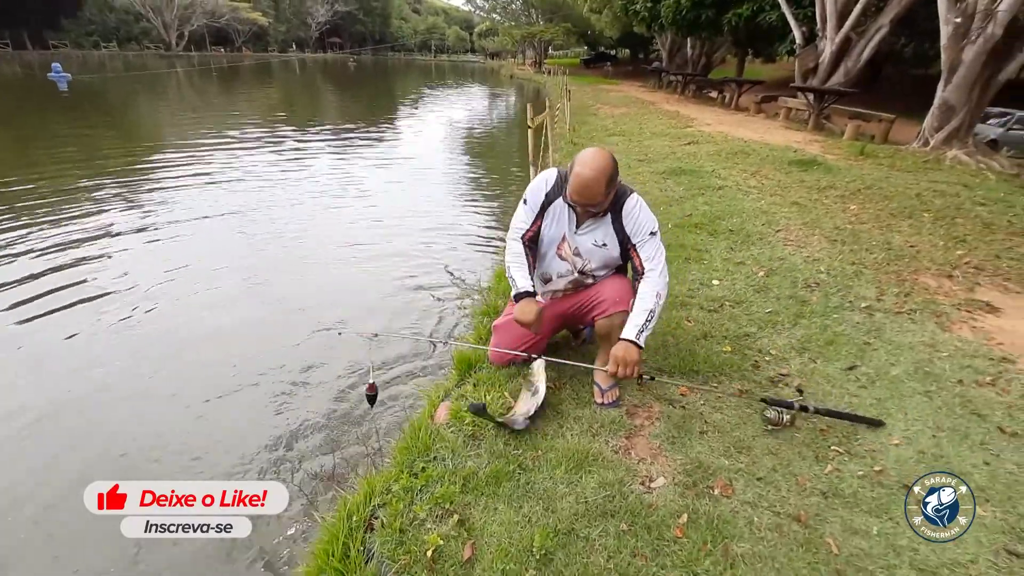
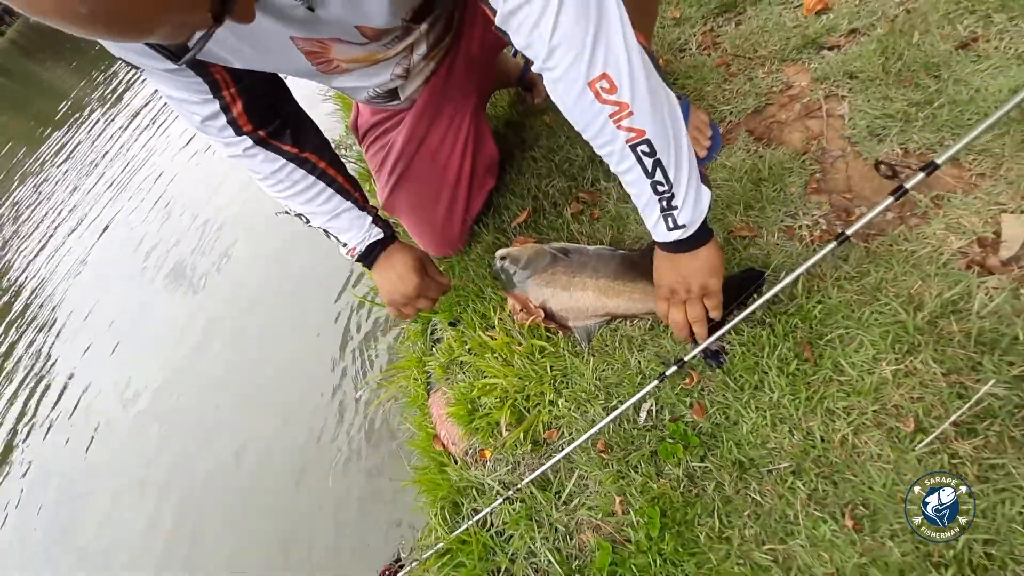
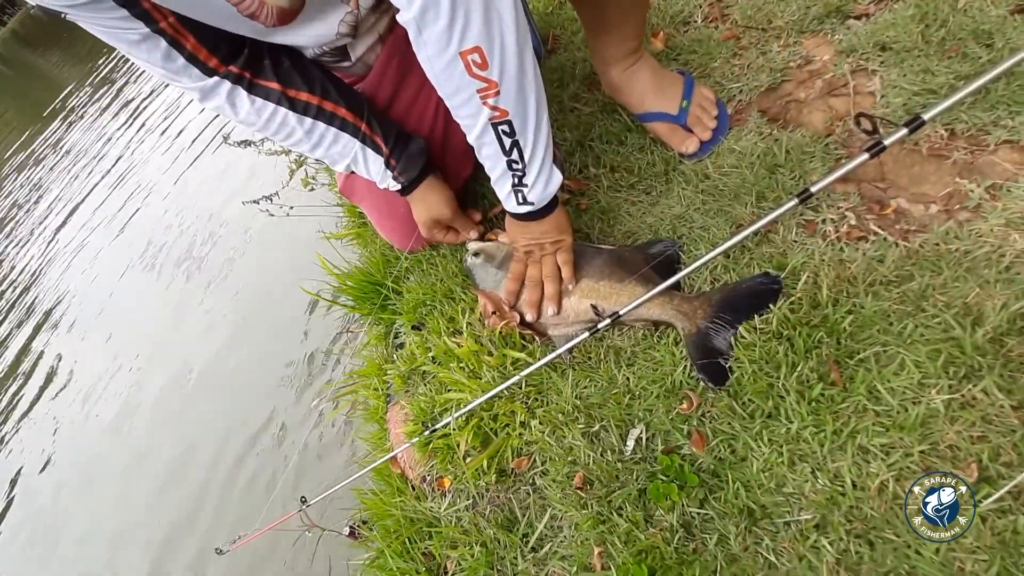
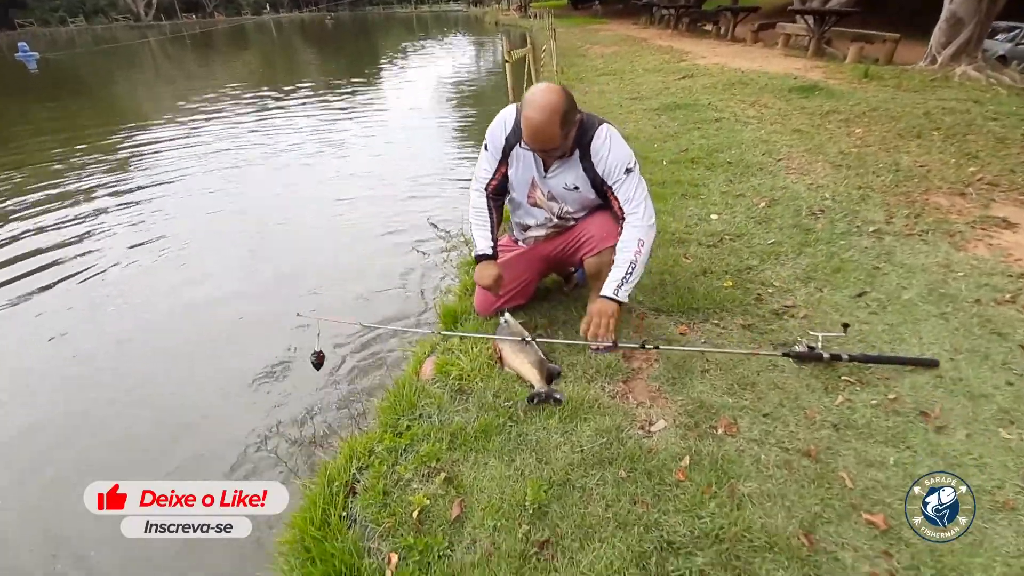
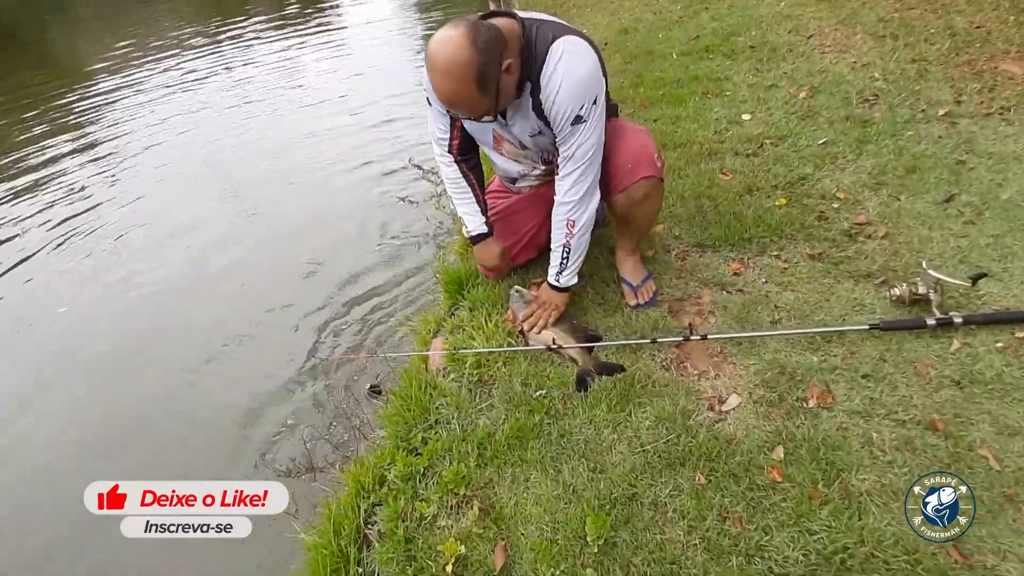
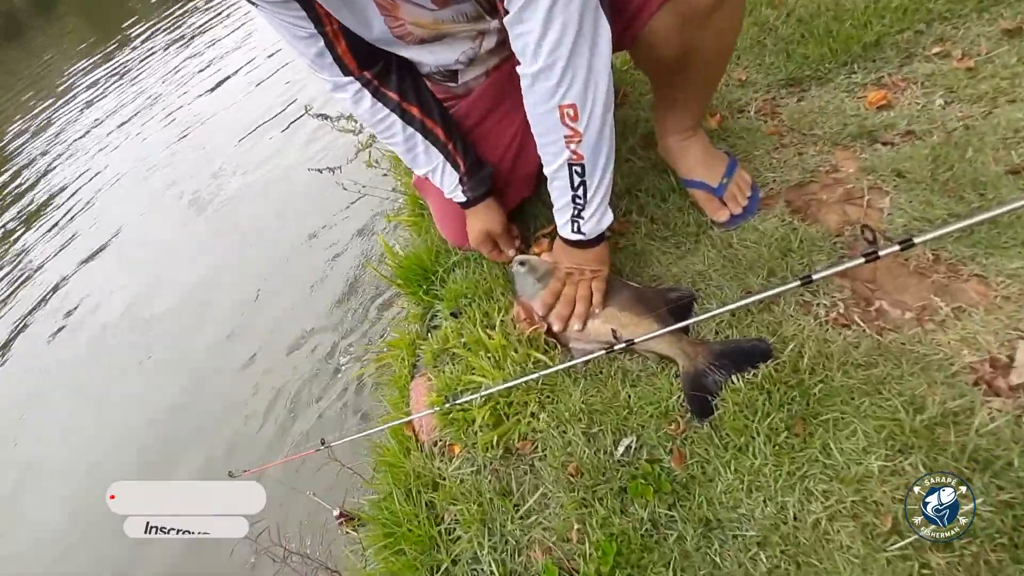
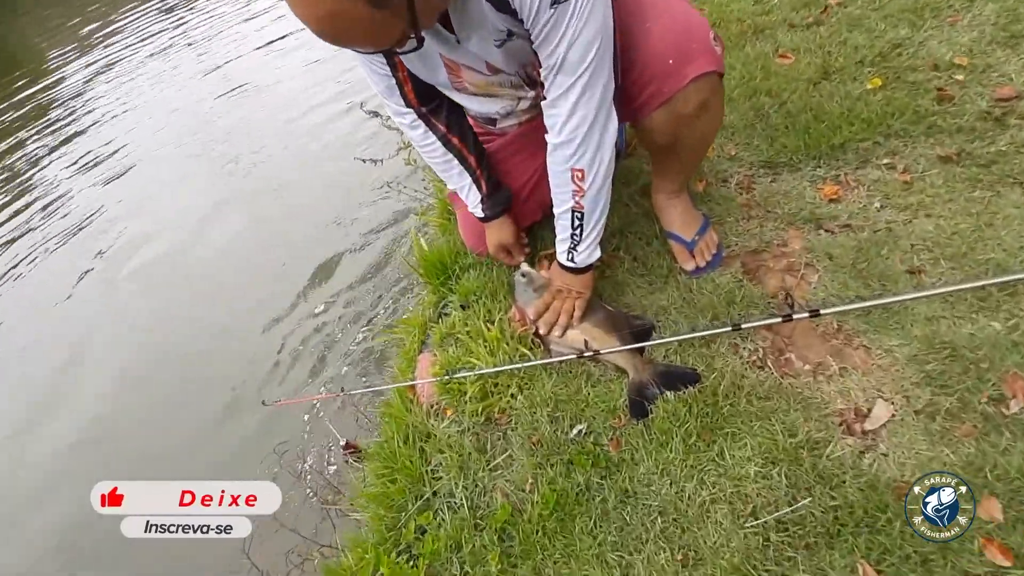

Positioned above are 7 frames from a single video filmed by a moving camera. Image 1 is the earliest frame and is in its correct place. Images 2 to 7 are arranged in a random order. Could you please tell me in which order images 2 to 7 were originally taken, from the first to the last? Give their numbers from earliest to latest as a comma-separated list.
4, 5, 7, 6, 3, 2
